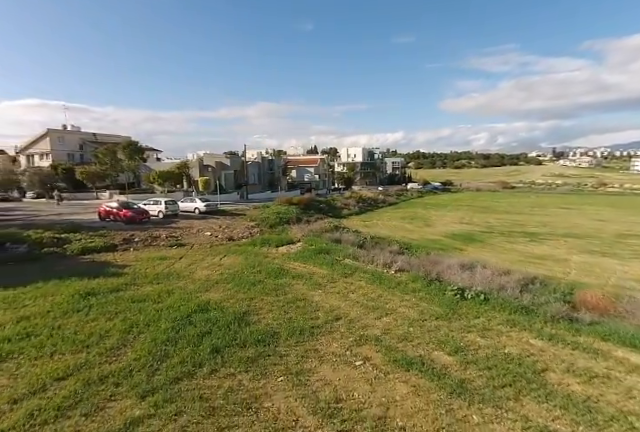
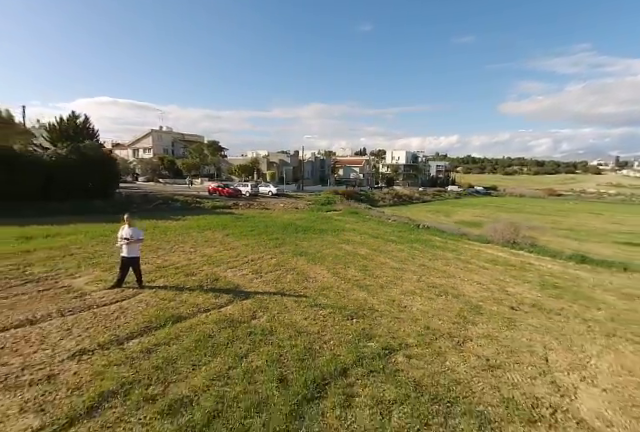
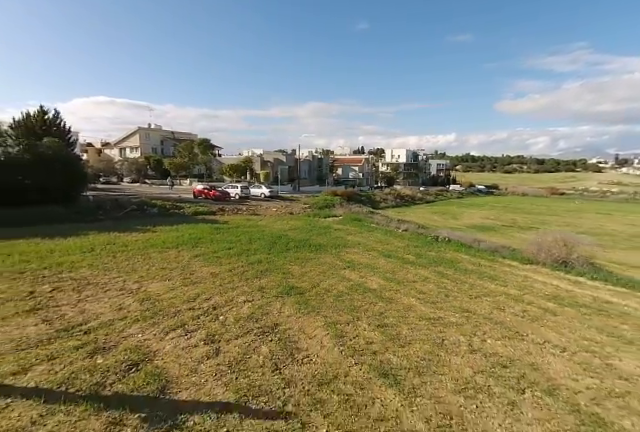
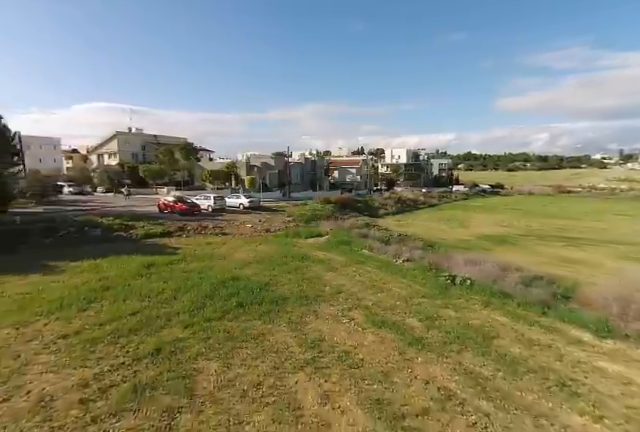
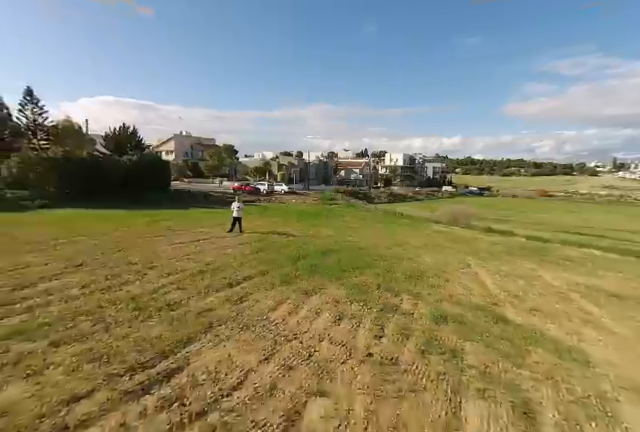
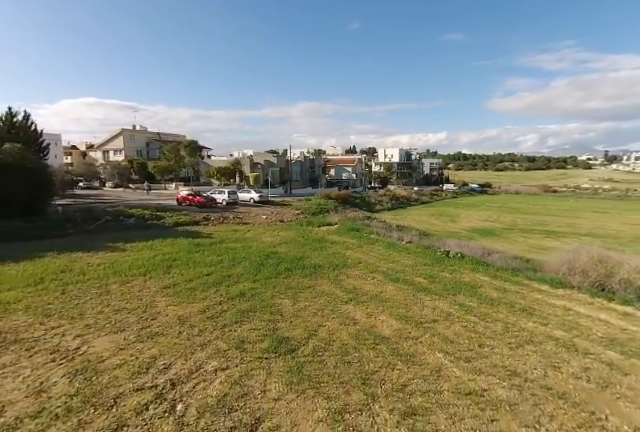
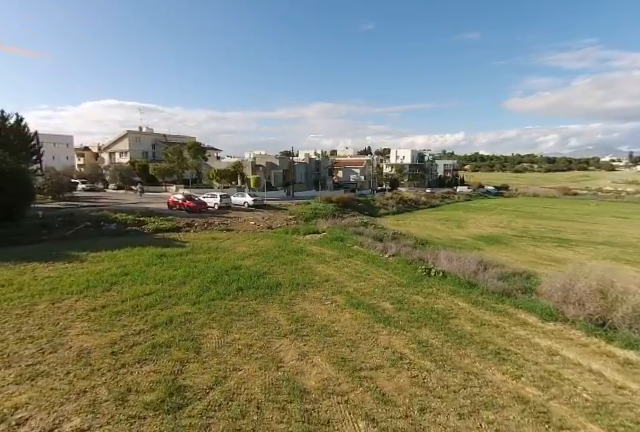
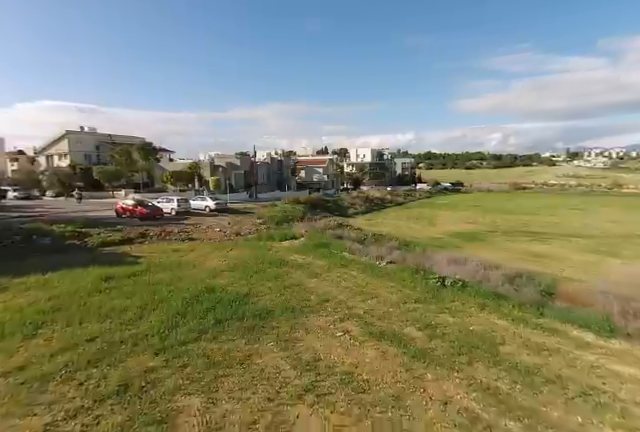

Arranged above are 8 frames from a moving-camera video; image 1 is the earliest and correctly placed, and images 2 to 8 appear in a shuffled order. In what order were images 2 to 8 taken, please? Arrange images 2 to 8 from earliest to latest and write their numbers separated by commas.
8, 4, 7, 6, 3, 2, 5
